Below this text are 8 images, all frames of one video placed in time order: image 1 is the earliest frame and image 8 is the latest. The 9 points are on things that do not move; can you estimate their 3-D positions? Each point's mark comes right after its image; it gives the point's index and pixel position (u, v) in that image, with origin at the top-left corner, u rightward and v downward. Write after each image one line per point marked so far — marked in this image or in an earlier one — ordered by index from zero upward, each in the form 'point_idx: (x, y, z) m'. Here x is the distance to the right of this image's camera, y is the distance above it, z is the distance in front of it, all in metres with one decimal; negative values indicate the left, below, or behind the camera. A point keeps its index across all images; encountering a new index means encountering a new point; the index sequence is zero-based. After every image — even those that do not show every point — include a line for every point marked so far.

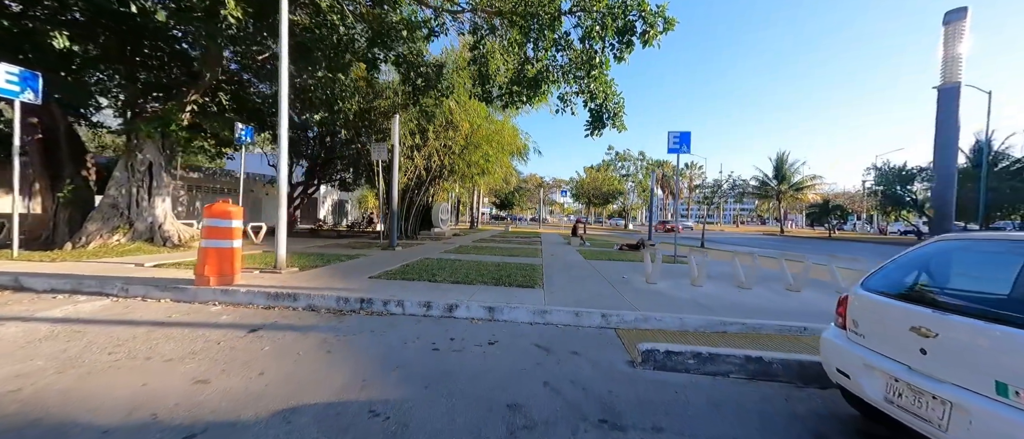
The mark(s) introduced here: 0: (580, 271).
0: (+1.6, -1.3, +7.6) m
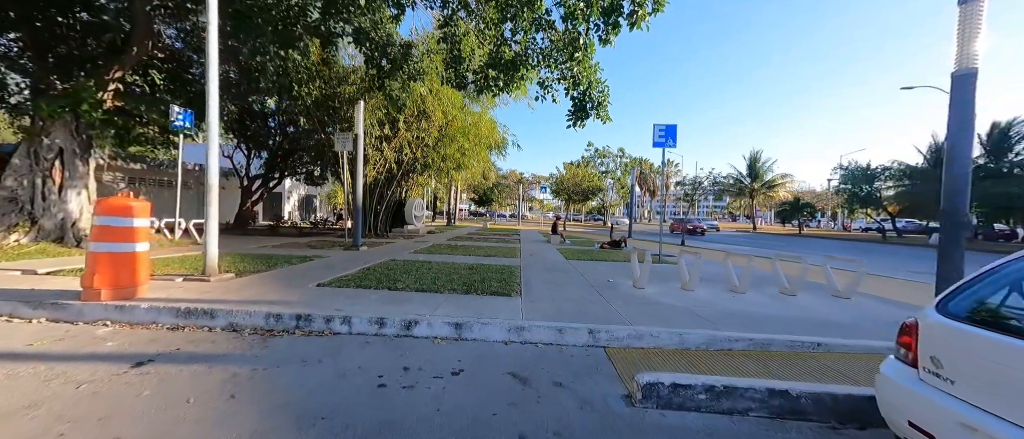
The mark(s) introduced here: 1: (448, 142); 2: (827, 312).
0: (+1.1, -1.2, +6.9) m
1: (-3.2, +3.8, +15.6) m
2: (+4.6, -1.4, +4.6) m
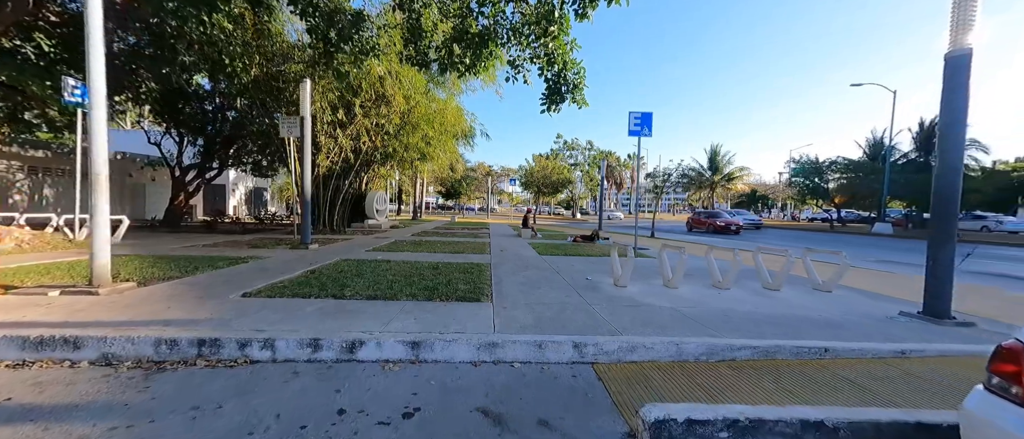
0: (+0.5, -1.1, +6.3) m
1: (-4.6, +4.1, +14.4) m
2: (+4.2, -1.2, +4.4) m
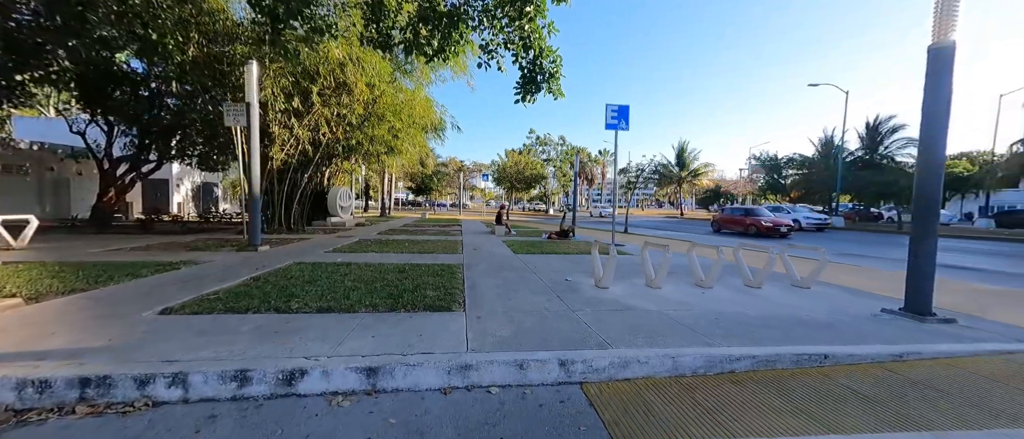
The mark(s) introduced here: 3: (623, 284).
0: (0.0, -1.0, +5.9) m
1: (-5.8, +4.2, +13.4) m
2: (+3.9, -1.2, +4.3) m
3: (+1.8, -1.1, +5.2) m
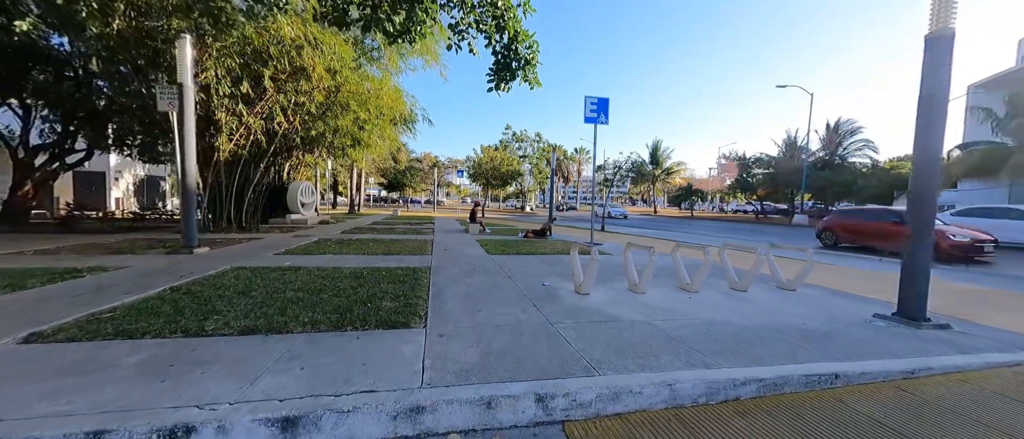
0: (-0.5, -1.0, +5.3) m
1: (-6.8, +4.3, +12.4) m
2: (+3.6, -1.2, +4.0) m
3: (+1.4, -1.1, +4.8) m
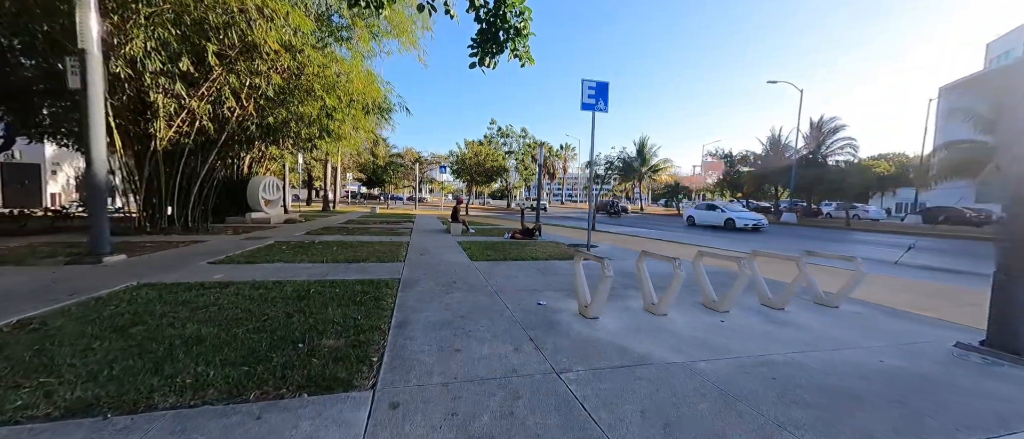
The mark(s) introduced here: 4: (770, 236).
0: (-0.6, -1.0, +4.2) m
1: (-7.3, +4.3, +10.9) m
2: (+3.4, -1.2, +3.1) m
3: (+1.3, -1.1, +3.8) m
4: (+13.4, -0.9, +16.2) m
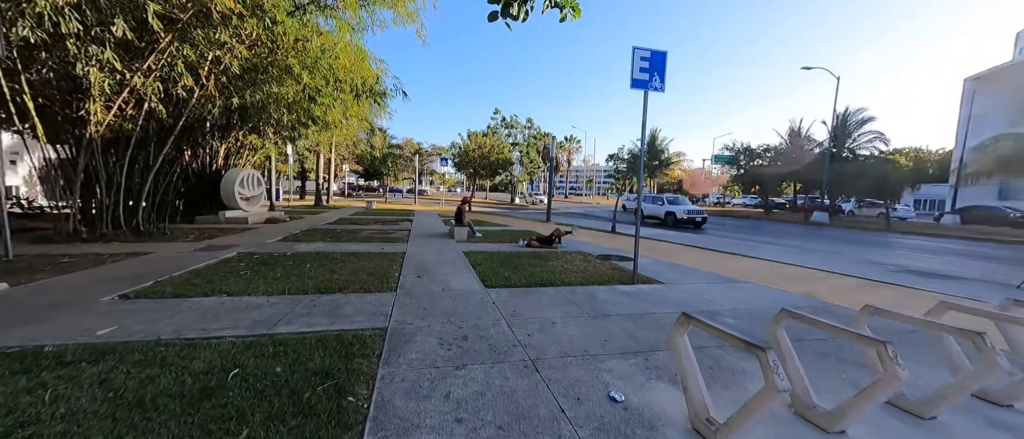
0: (-0.2, -1.3, +2.6) m
1: (-6.8, +4.3, +9.2) m
2: (+3.9, -1.6, +1.5) m
3: (+1.7, -1.4, +2.1) m
4: (+13.8, -0.9, +14.5) m
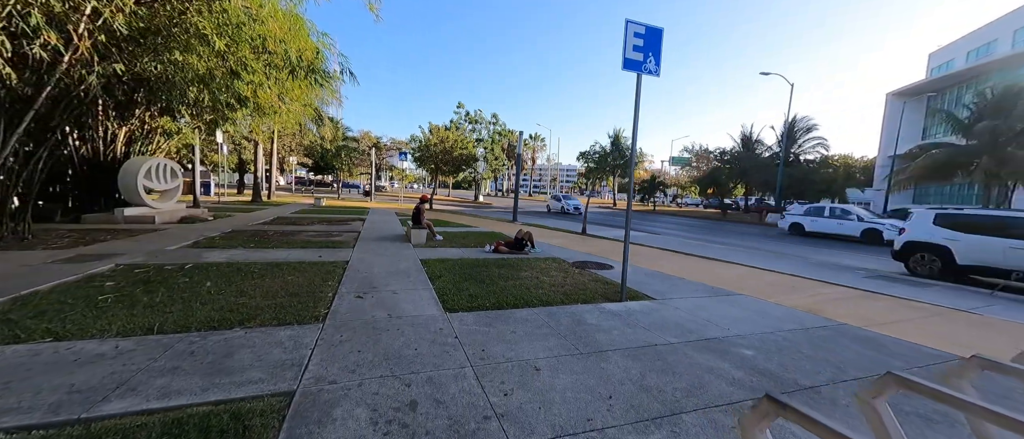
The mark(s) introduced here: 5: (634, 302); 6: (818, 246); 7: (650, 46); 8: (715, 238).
0: (-0.3, -1.4, +1.6) m
1: (-7.6, +4.2, +7.3) m
2: (+3.8, -1.7, +0.9) m
3: (+1.6, -1.5, +1.3) m
4: (+12.2, -1.0, +15.0) m
5: (+1.8, -1.2, +4.7) m
6: (+13.3, -1.2, +13.6) m
7: (+2.0, +2.5, +4.5) m
8: (+10.1, -0.9, +15.4) m
